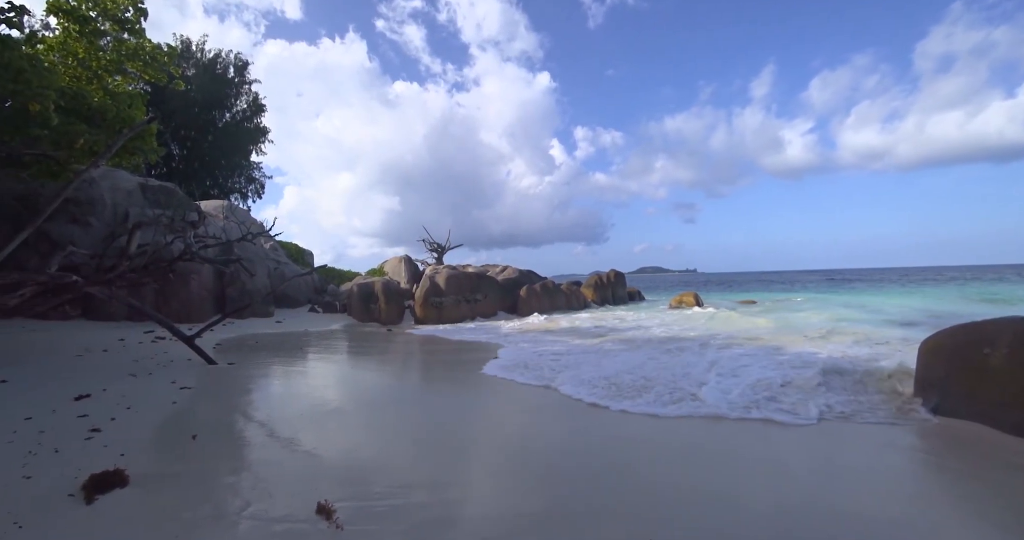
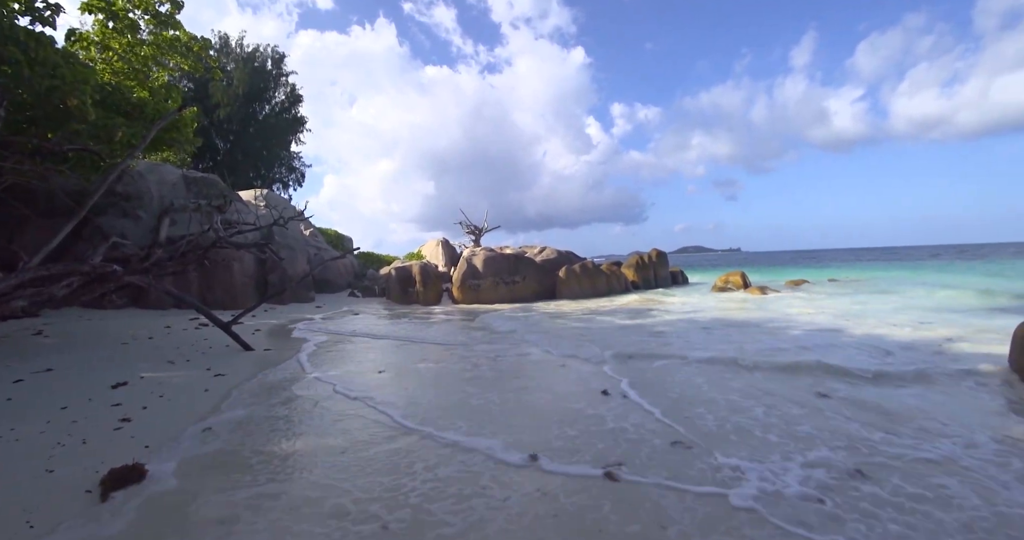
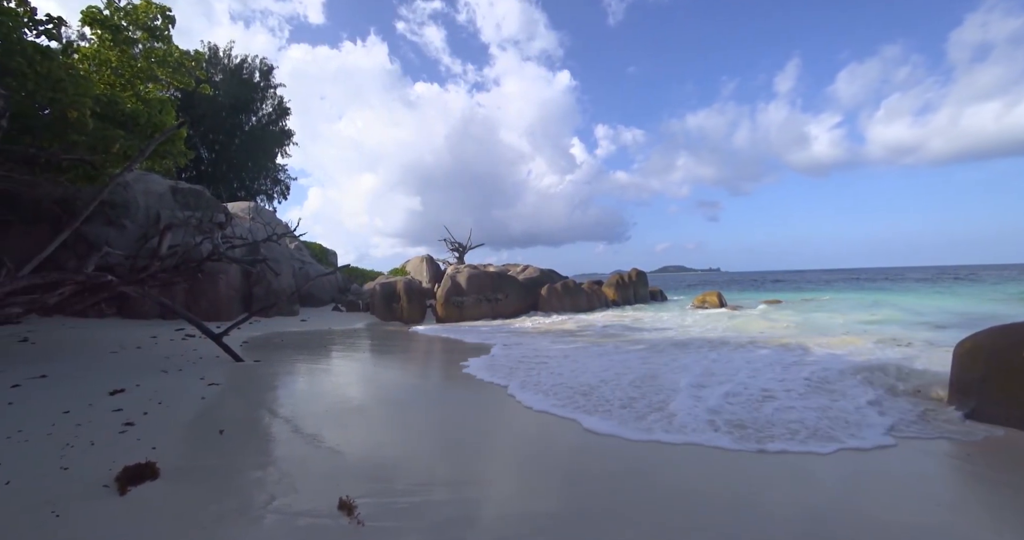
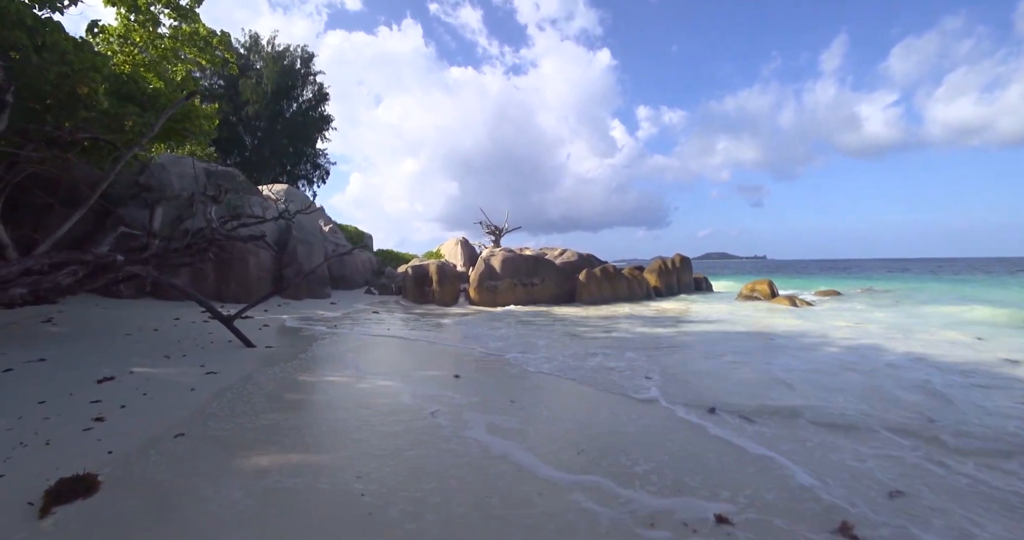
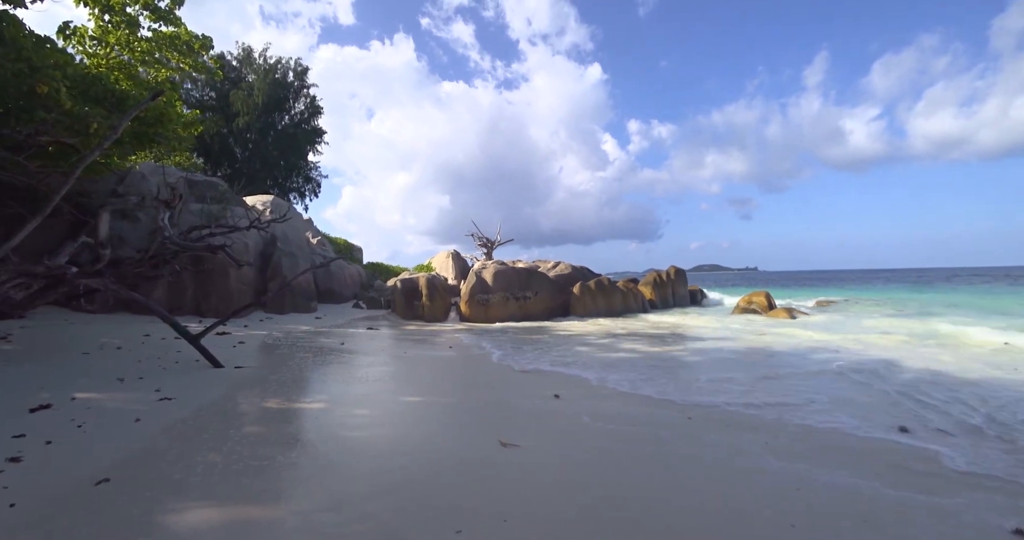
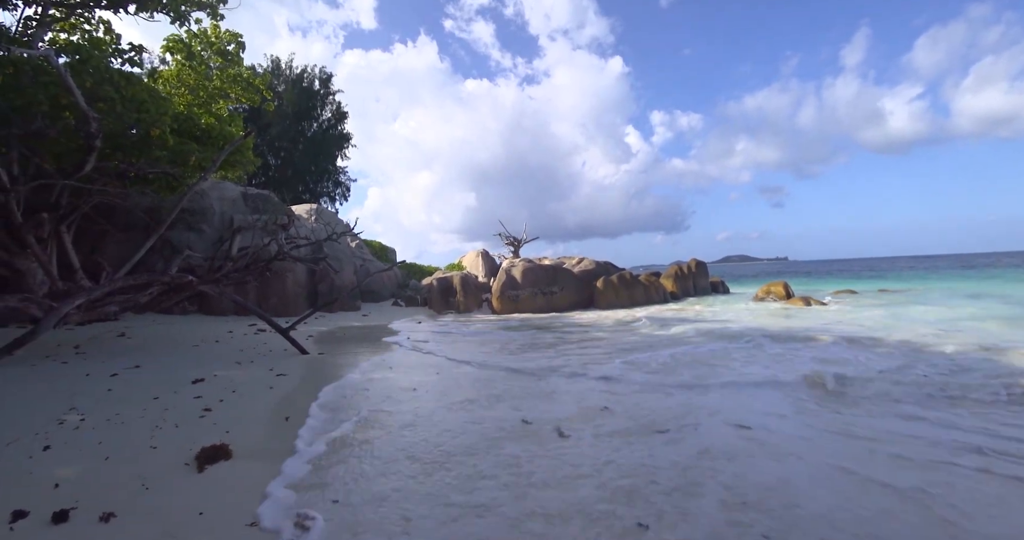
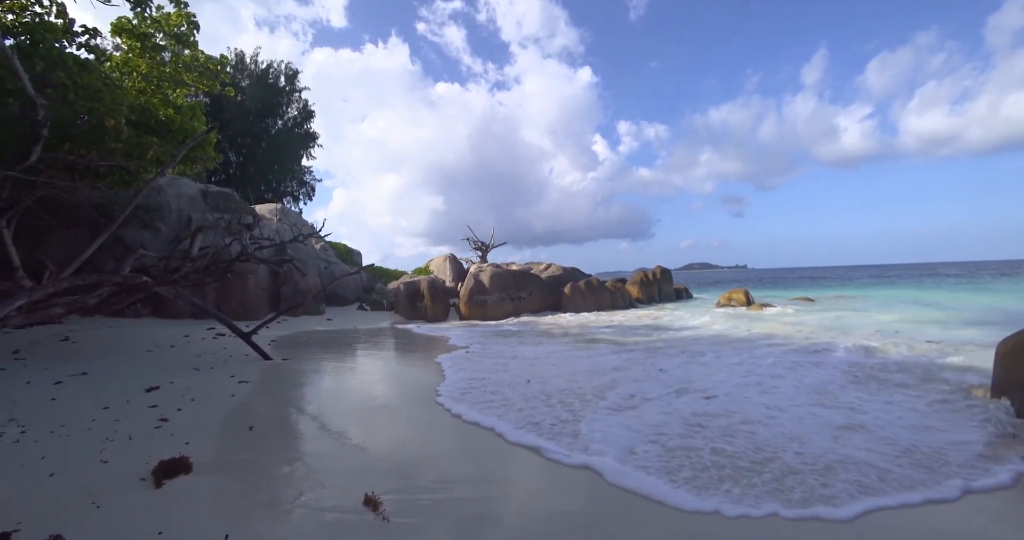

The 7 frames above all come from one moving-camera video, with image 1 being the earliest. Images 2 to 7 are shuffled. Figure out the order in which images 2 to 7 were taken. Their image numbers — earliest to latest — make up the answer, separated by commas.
3, 7, 6, 2, 4, 5
